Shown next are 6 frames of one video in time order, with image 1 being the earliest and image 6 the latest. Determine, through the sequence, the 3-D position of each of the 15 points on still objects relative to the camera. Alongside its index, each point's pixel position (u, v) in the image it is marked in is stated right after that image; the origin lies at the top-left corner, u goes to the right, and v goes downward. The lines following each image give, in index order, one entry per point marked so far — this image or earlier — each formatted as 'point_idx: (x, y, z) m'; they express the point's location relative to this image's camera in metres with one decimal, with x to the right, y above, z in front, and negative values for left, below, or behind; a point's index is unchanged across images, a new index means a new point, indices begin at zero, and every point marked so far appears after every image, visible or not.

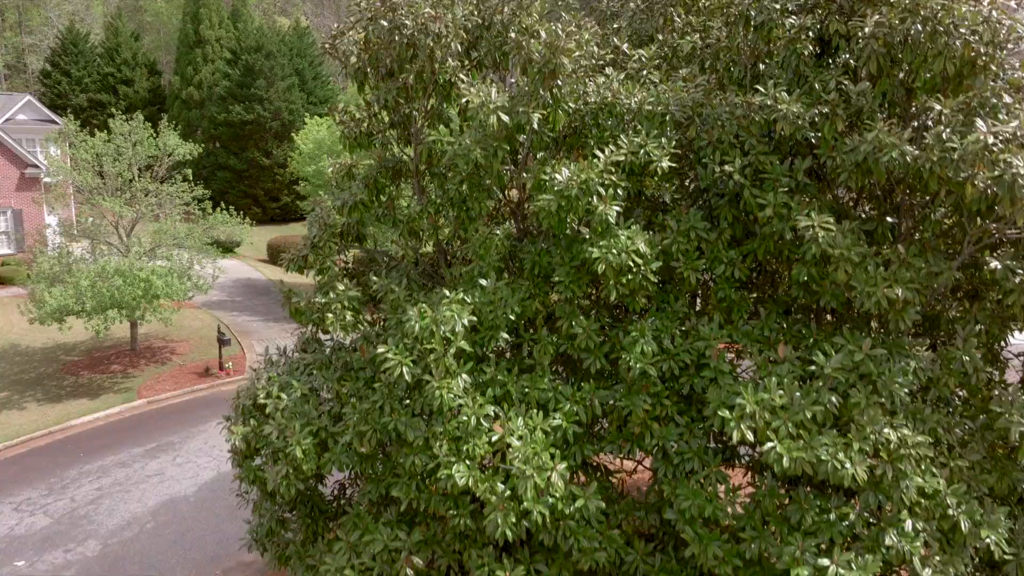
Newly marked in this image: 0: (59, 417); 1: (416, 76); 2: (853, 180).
0: (-9.0, -2.6, +12.7) m
1: (-0.7, +1.6, +5.0) m
2: (+2.3, +0.7, +4.3) m
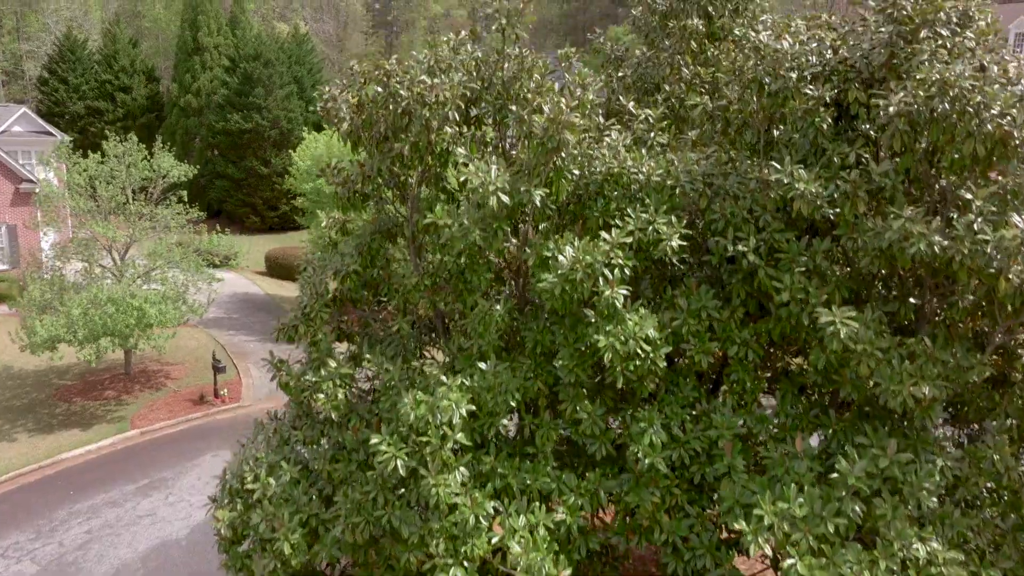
0: (-9.0, -3.2, +12.4) m
1: (-0.7, +1.0, +4.7) m
2: (+2.3, +0.1, +4.1) m
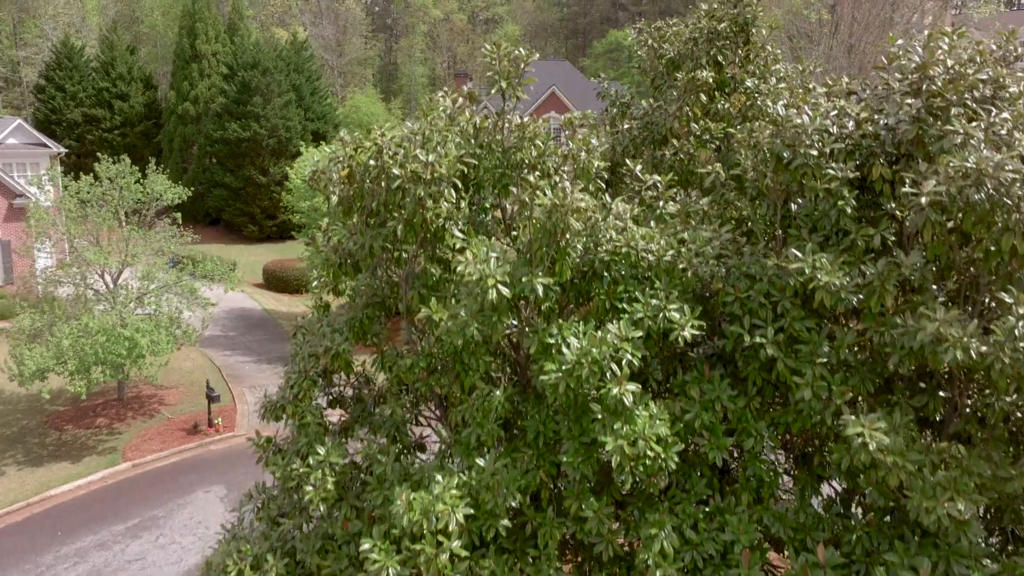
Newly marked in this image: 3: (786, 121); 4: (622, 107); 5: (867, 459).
0: (-9.0, -3.8, +12.1) m
1: (-0.7, +0.4, +4.4) m
2: (+2.3, -0.4, +3.8) m
3: (+1.8, +1.1, +4.3) m
4: (+1.2, +1.9, +6.8) m
5: (+2.0, -0.9, +3.6) m
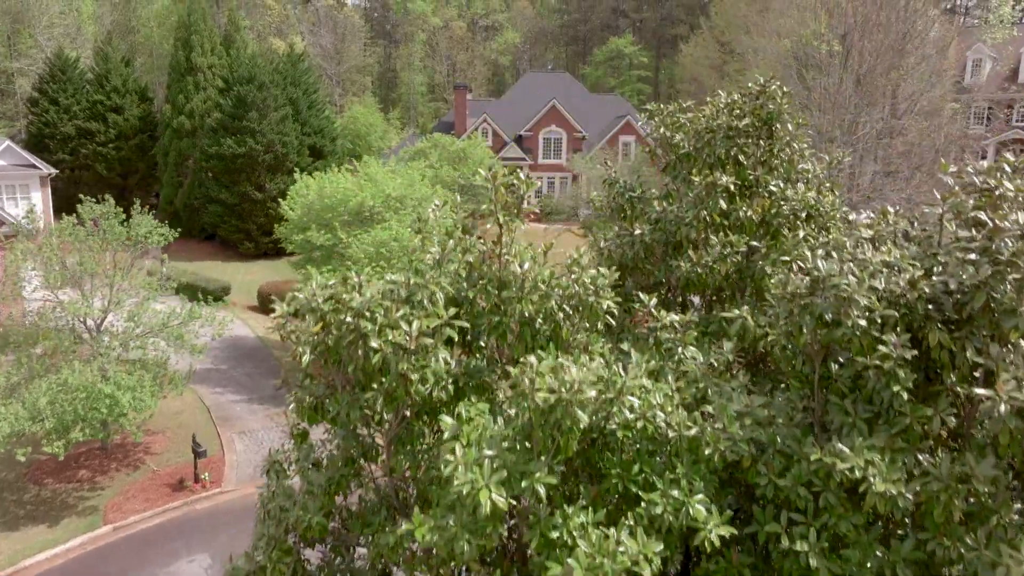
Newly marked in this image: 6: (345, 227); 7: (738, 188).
0: (-9.0, -4.8, +11.5) m
1: (-0.7, -0.6, +3.8) m
2: (+2.3, -1.5, +3.2) m
3: (+1.8, 0.0, +3.7) m
4: (+1.2, +0.9, +6.2) m
5: (+2.0, -2.0, +3.0) m
6: (-5.0, +1.8, +19.2) m
7: (+2.0, +0.9, +5.5) m
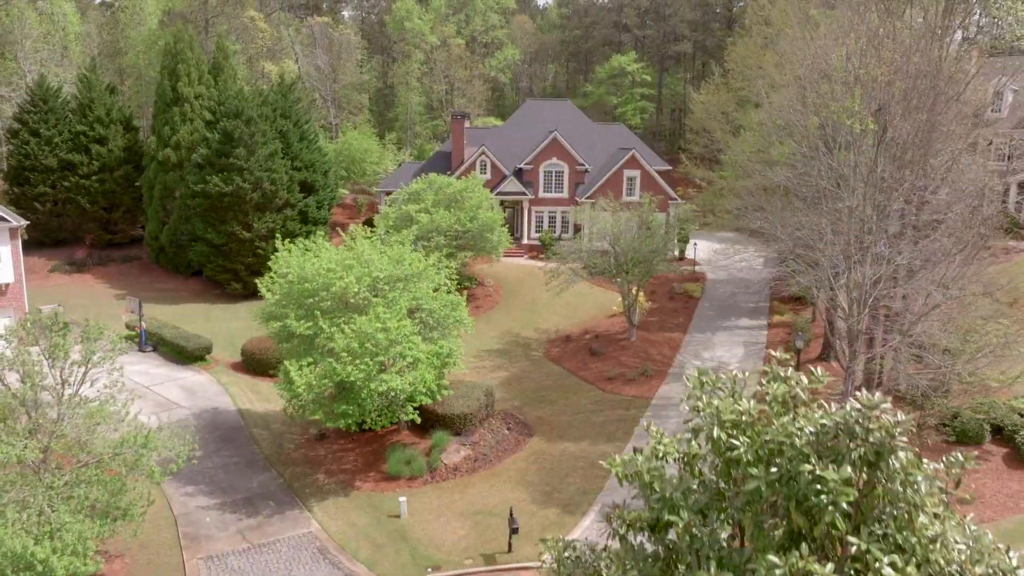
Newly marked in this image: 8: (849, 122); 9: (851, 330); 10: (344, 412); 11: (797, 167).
0: (-9.1, -7.3, +9.8) m
1: (-0.8, -3.1, +2.1) m
2: (+2.3, -4.0, +1.5) m
3: (+1.8, -2.4, +2.0) m
4: (+1.1, -1.6, +4.5) m
5: (+1.9, -4.5, +1.3) m
6: (-5.1, -0.7, +17.5) m
7: (+1.9, -1.6, +3.9) m
8: (+8.8, +4.3, +16.6) m
9: (+9.6, -1.2, +18.0) m
10: (-4.4, -3.2, +16.6) m
11: (+8.7, +3.7, +19.4) m
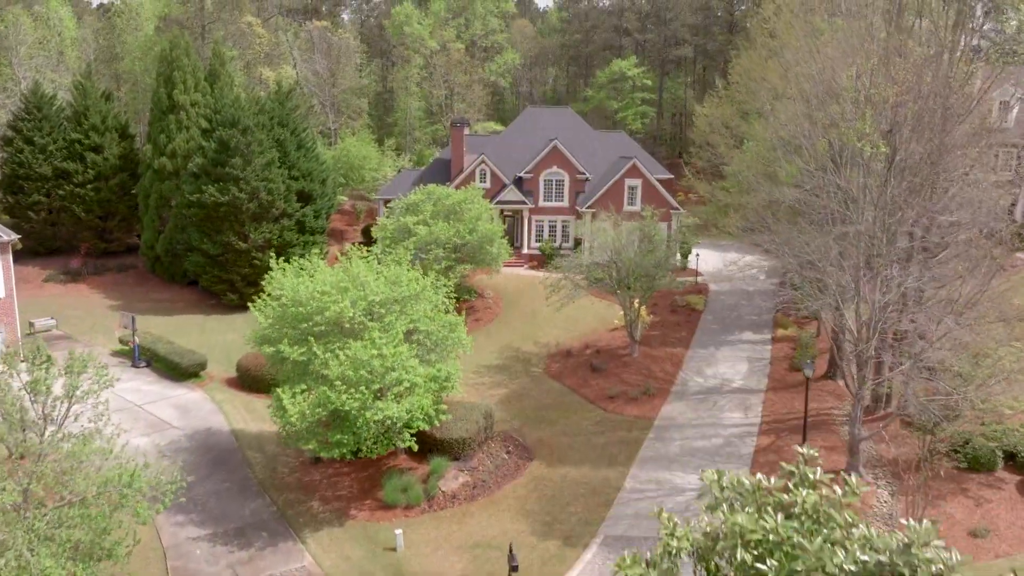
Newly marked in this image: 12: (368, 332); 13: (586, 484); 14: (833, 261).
0: (-9.1, -7.9, +9.4) m
1: (-0.8, -3.7, +1.6) m
2: (+2.3, -4.6, +1.0) m
3: (+1.8, -3.1, +1.5) m
4: (+1.1, -2.2, +4.1) m
5: (+1.9, -5.1, +0.8) m
6: (-5.1, -1.3, +17.0) m
7: (+1.9, -2.3, +3.4) m
8: (+8.8, +3.7, +16.1) m
9: (+9.6, -1.8, +17.5) m
10: (-4.4, -3.9, +16.1) m
11: (+8.7, +3.0, +19.0) m
12: (-3.8, -1.2, +16.9) m
13: (+2.2, -5.8, +18.7) m
14: (+8.7, +0.7, +17.4) m
